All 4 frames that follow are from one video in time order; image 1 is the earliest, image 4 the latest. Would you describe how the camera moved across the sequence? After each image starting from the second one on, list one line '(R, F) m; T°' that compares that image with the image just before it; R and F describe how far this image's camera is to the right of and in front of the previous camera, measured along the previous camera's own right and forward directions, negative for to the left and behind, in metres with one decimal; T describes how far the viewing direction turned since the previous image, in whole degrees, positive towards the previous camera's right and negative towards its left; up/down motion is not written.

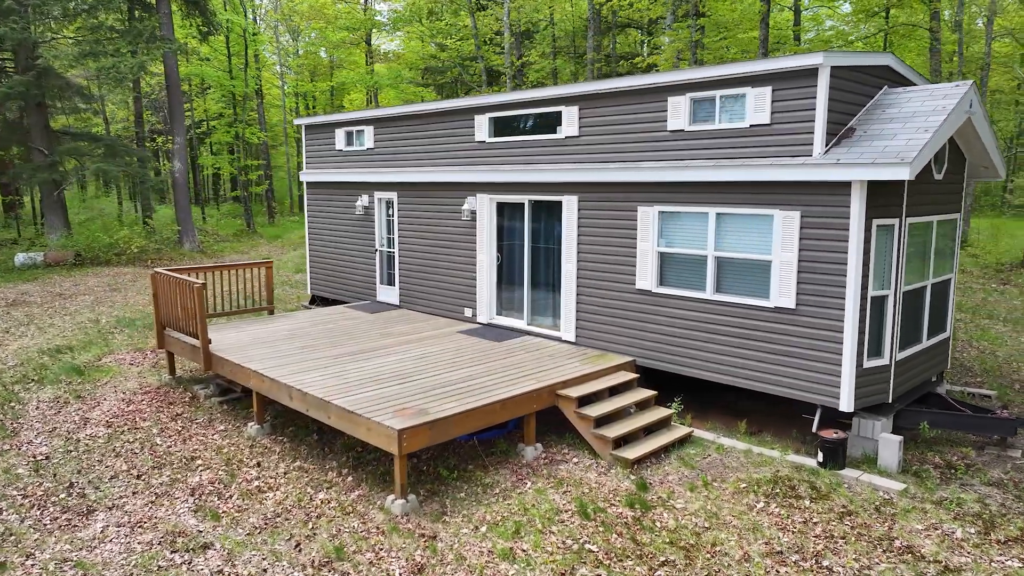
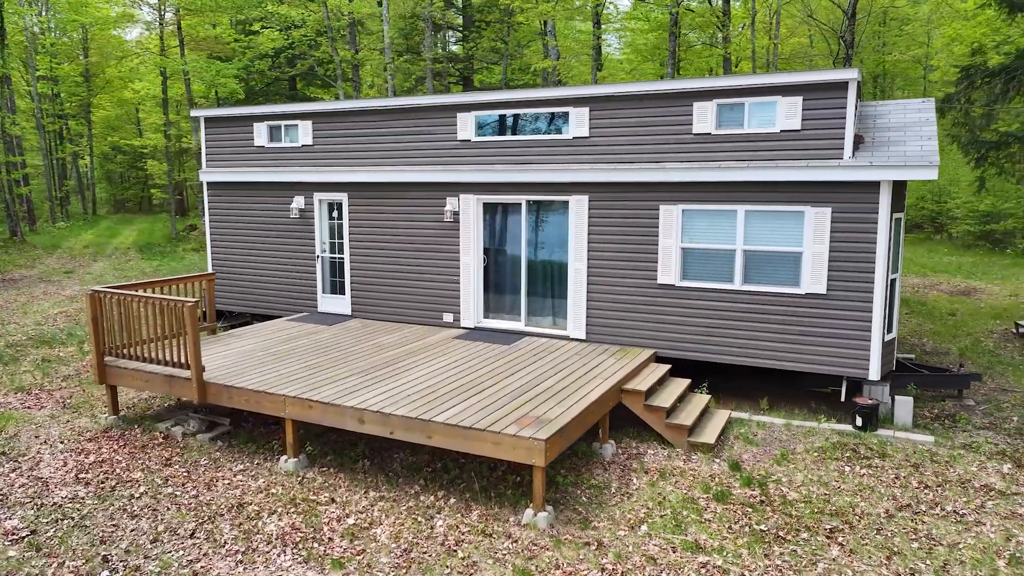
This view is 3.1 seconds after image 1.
(-2.5, +0.5) m; +19°
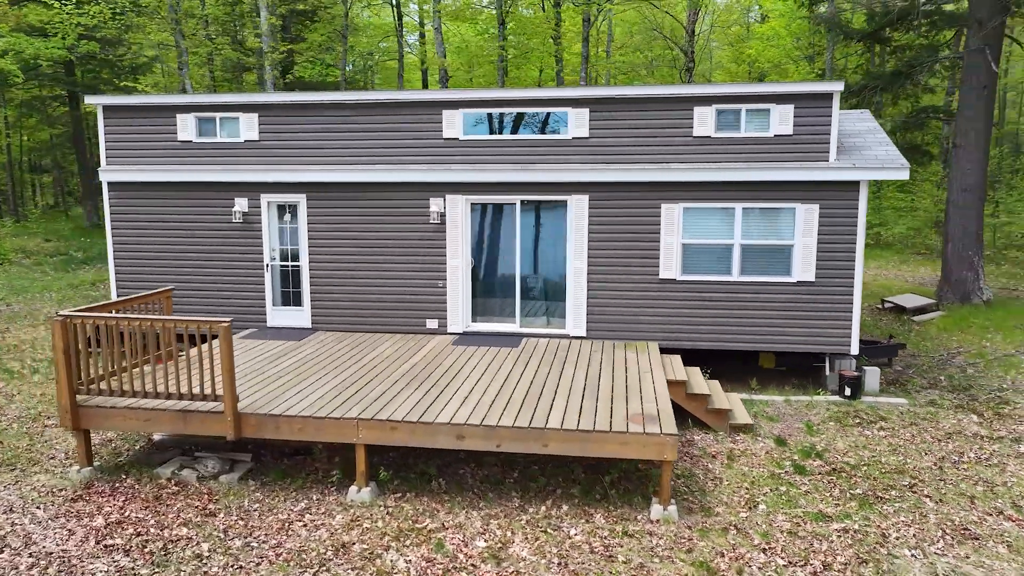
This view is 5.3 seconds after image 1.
(-2.3, +0.5) m; +18°
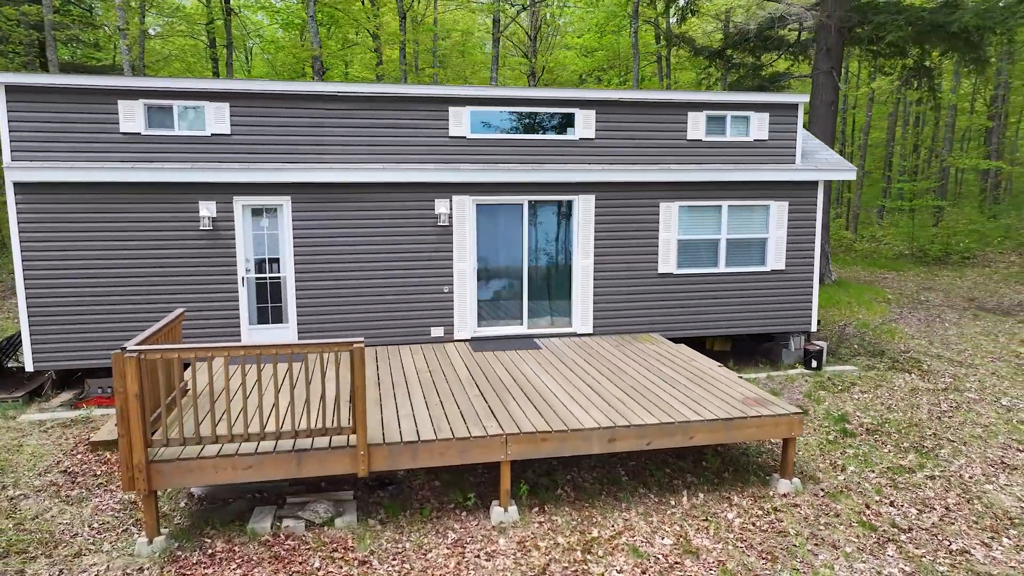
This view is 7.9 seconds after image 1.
(-2.7, +0.6) m; +20°
